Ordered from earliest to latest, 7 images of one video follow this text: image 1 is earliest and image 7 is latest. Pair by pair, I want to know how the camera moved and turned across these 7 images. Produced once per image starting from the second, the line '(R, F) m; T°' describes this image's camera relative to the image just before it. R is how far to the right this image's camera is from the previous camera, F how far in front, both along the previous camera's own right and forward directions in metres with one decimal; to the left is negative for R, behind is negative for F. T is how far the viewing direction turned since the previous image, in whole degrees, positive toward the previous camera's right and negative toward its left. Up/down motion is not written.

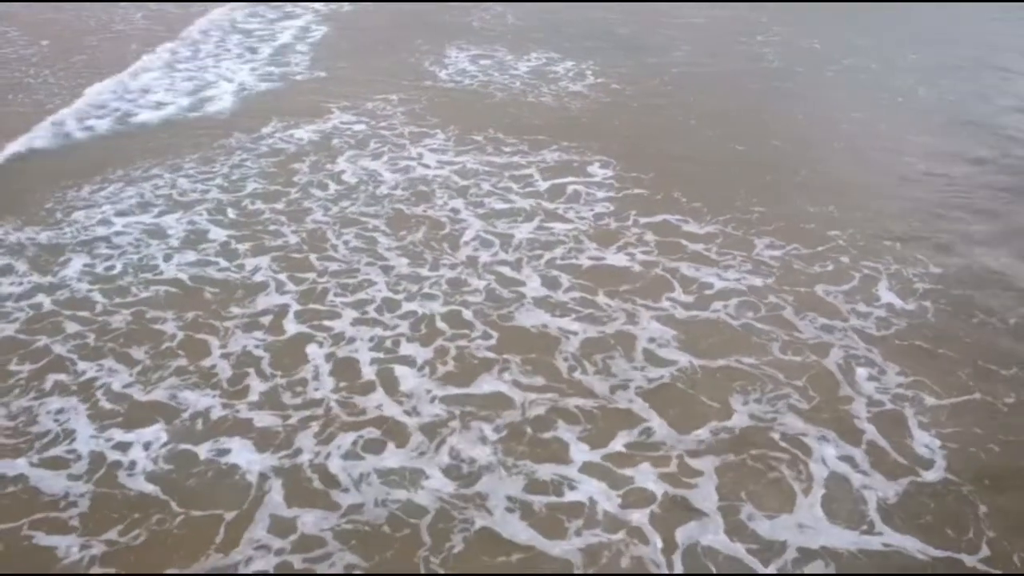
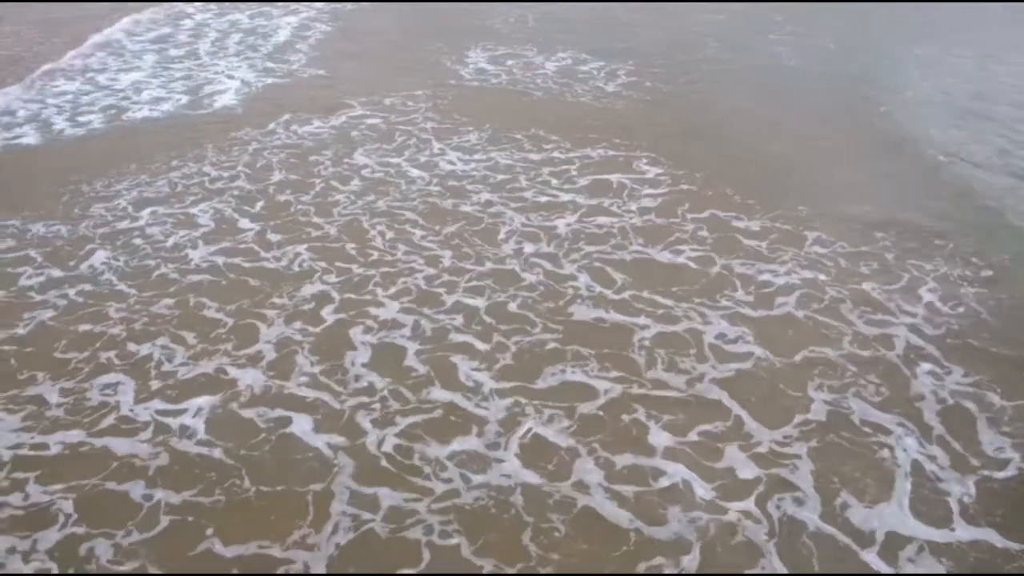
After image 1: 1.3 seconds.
(-0.5, +0.1) m; +1°
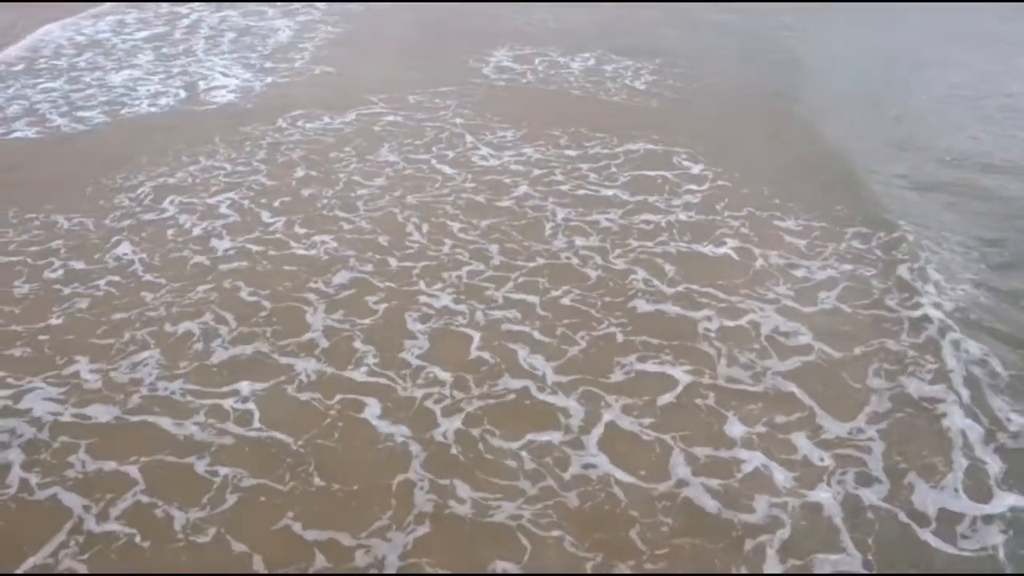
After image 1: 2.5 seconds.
(-0.5, 0.0) m; +1°
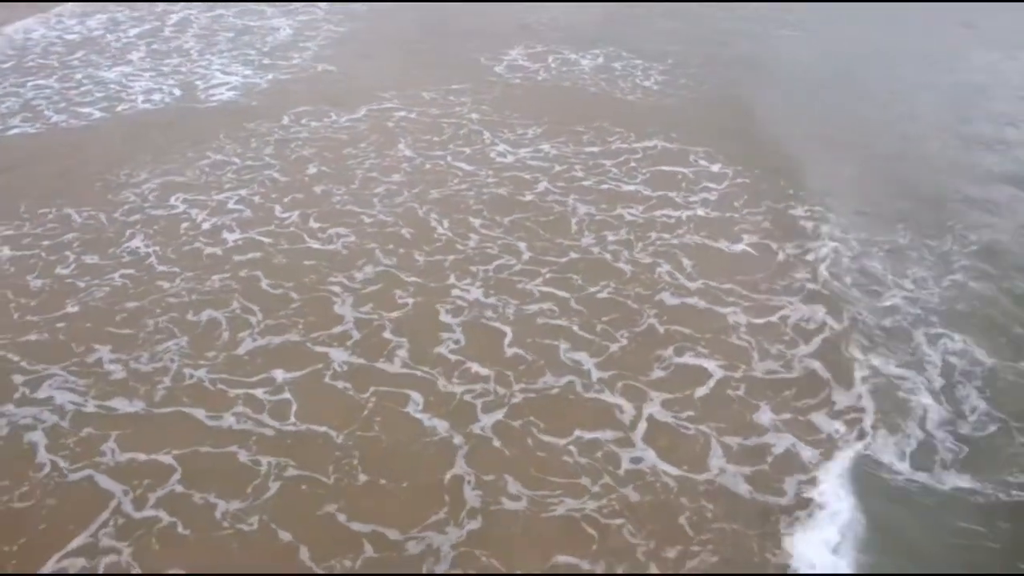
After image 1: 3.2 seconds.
(-0.3, 0.0) m; +1°
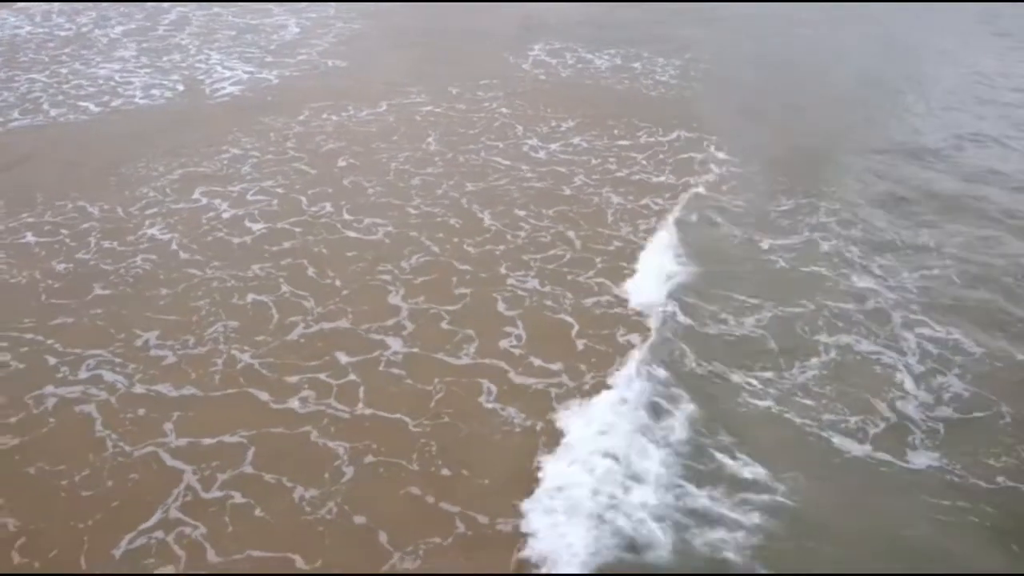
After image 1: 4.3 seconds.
(-0.5, -0.1) m; +1°
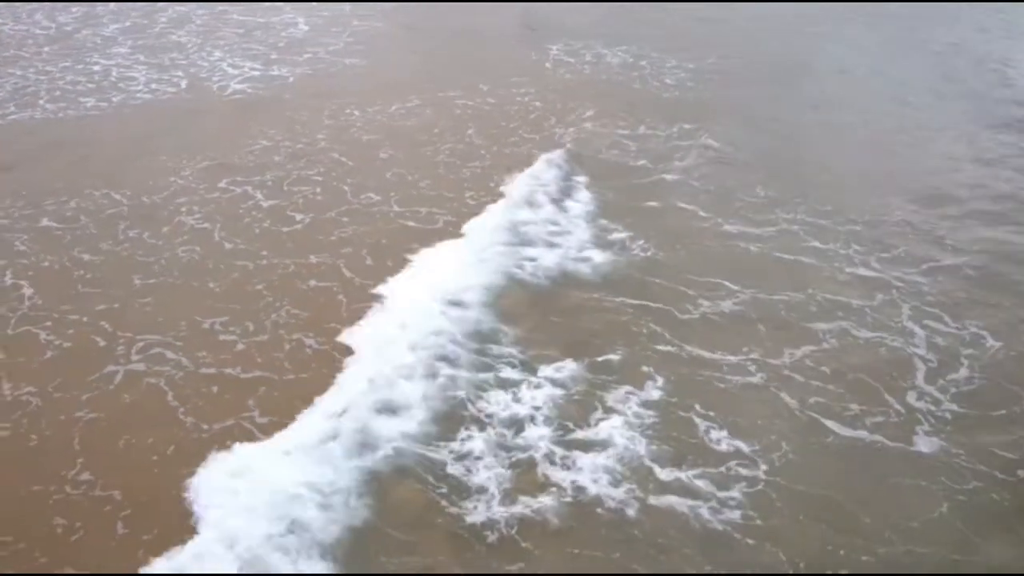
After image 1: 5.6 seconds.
(-0.7, -0.2) m; +1°
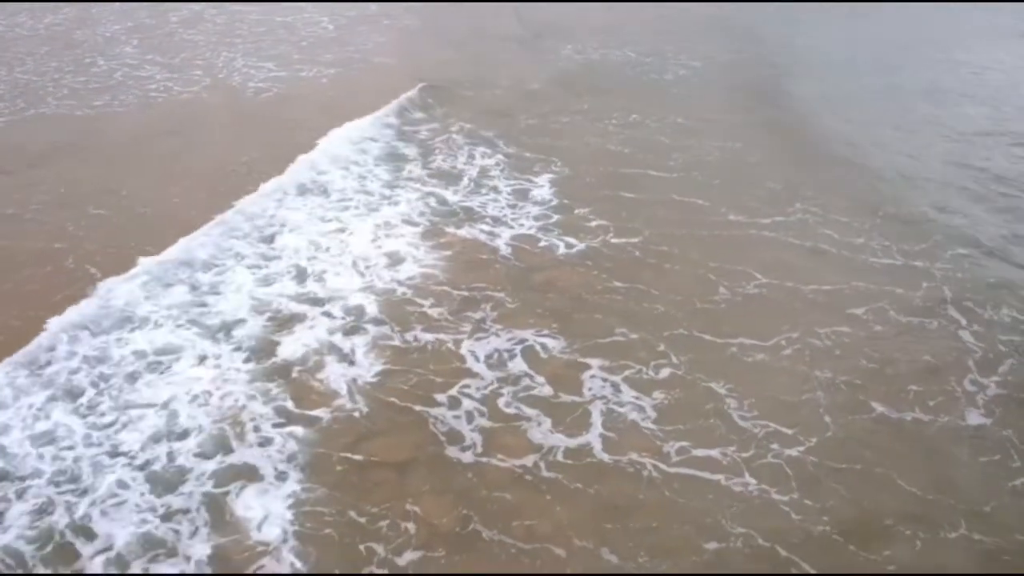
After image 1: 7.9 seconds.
(-1.1, -0.4) m; +1°
